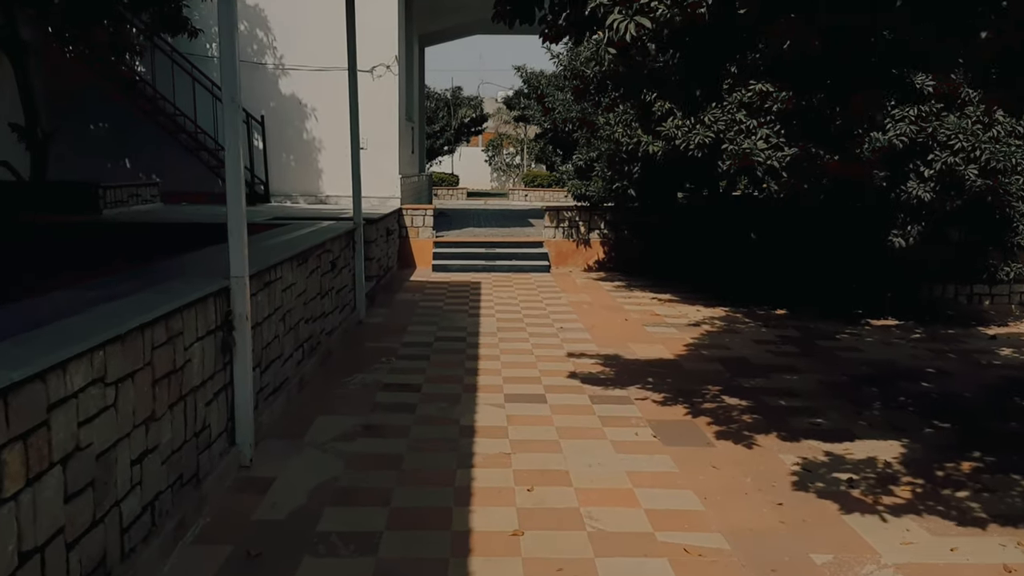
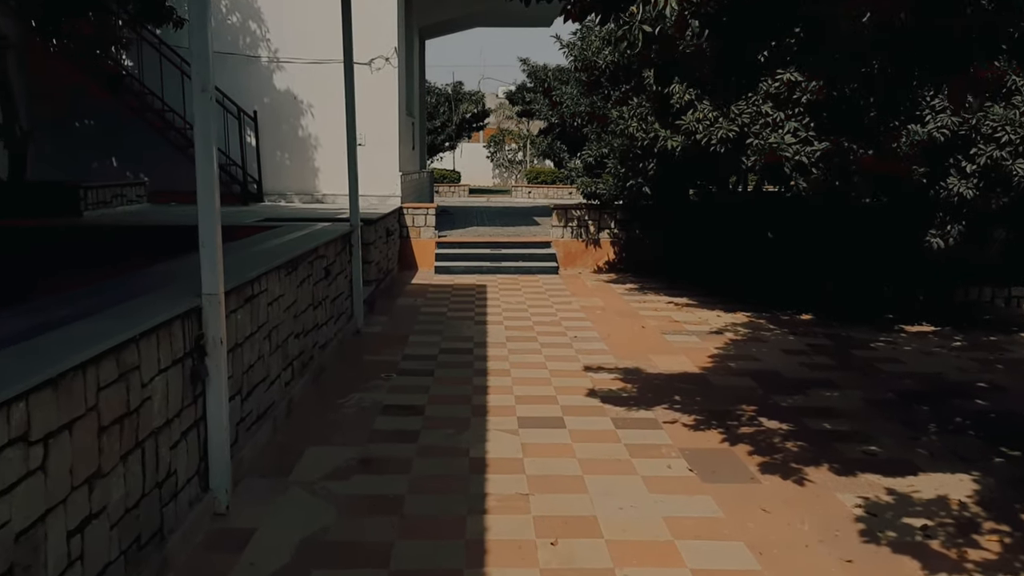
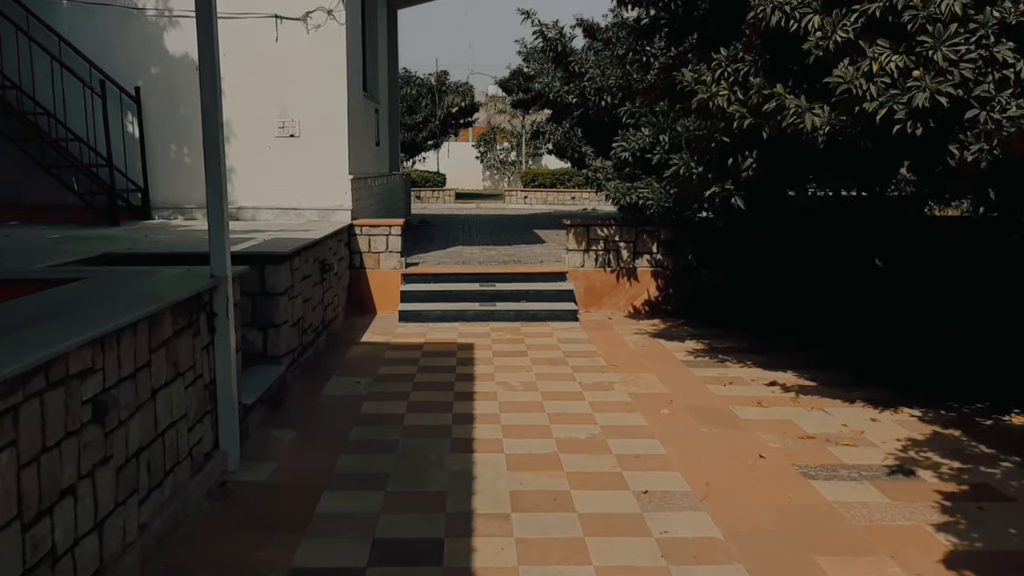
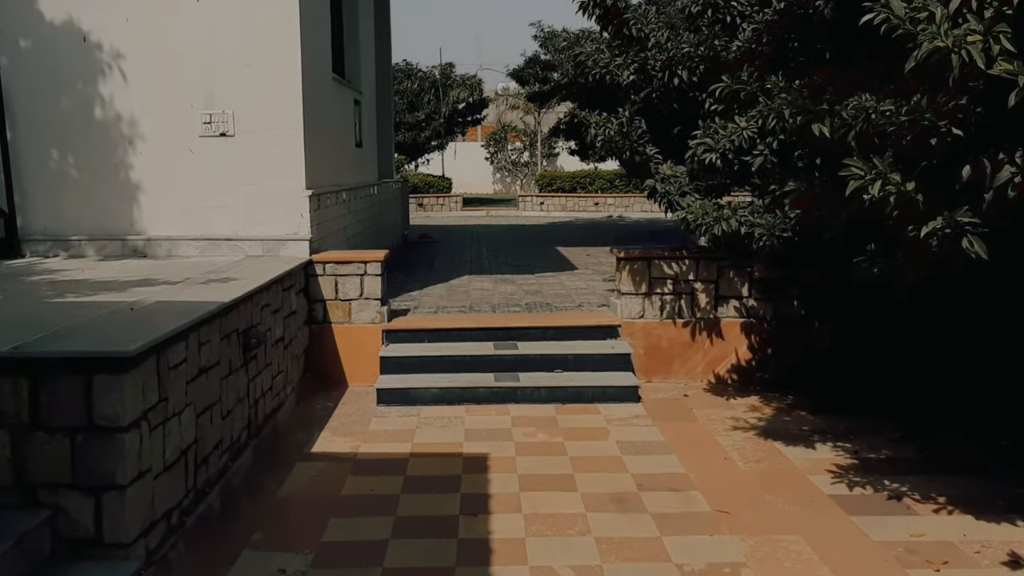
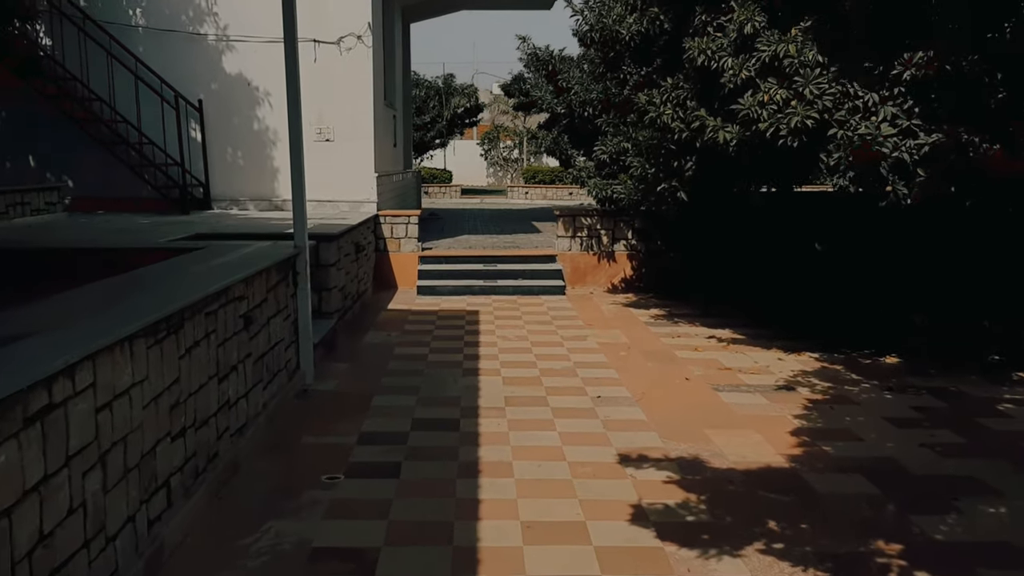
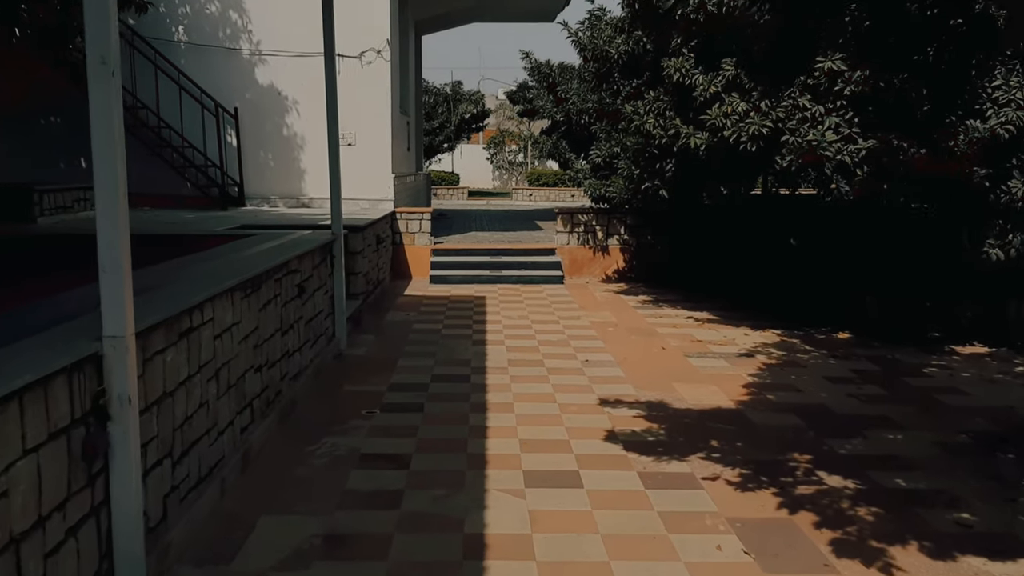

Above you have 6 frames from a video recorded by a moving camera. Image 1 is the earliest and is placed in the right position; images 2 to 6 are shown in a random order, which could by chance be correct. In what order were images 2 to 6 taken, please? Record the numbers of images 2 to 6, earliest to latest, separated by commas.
2, 6, 5, 3, 4
